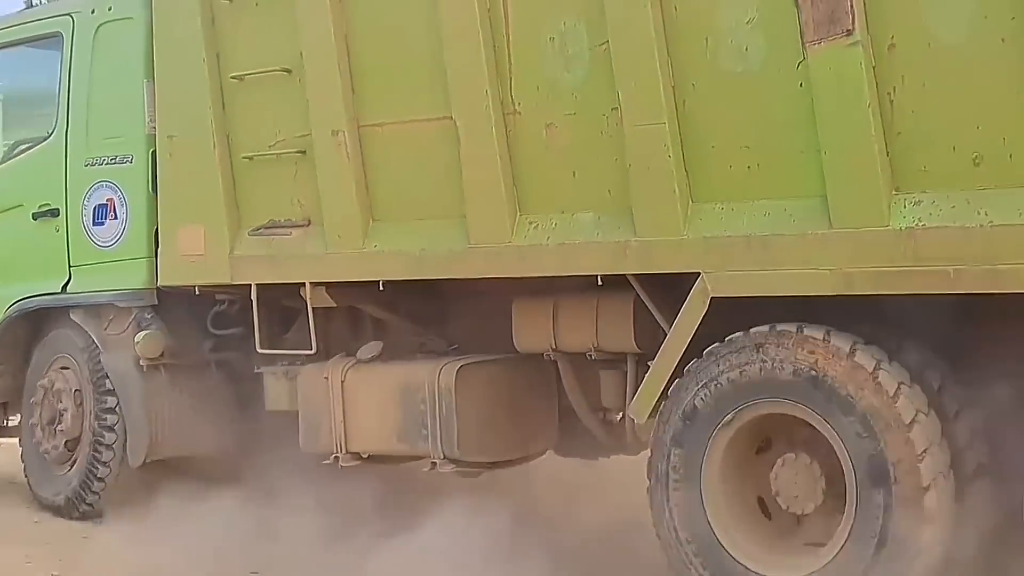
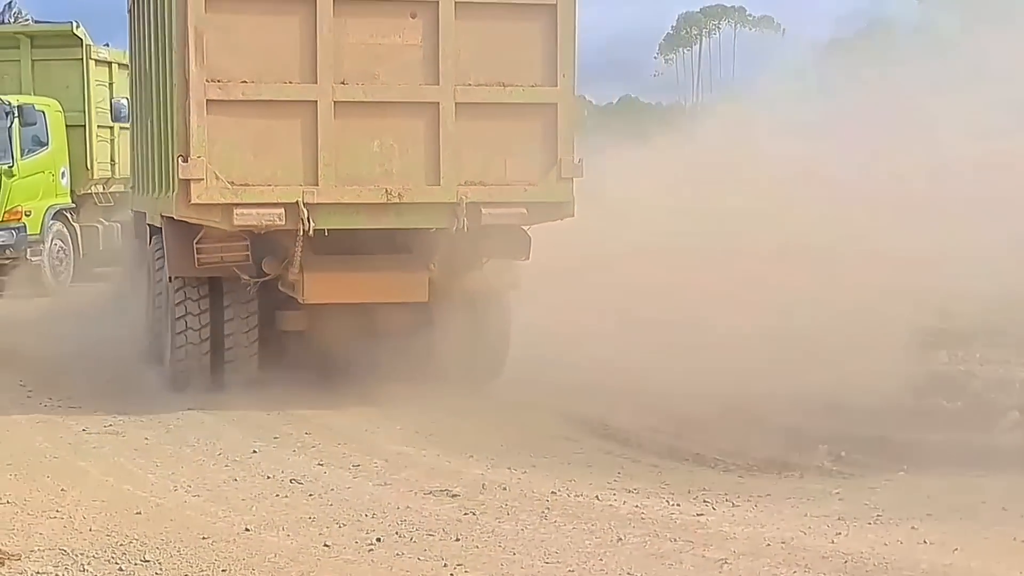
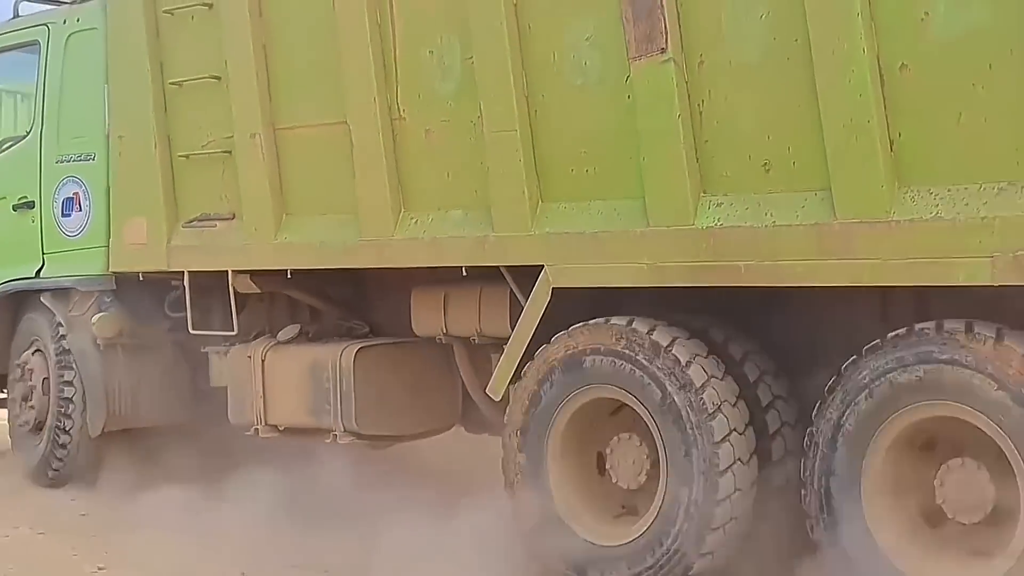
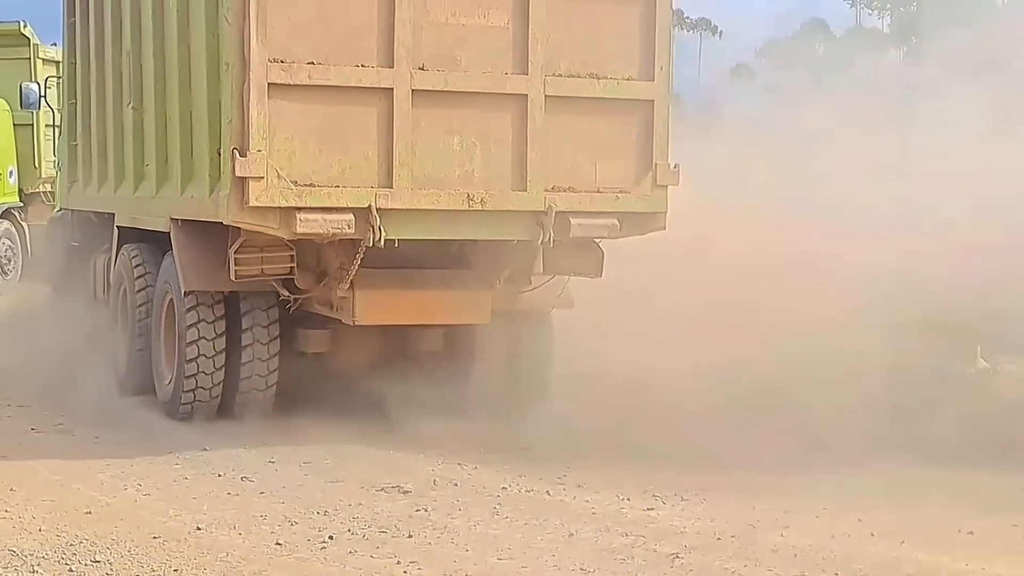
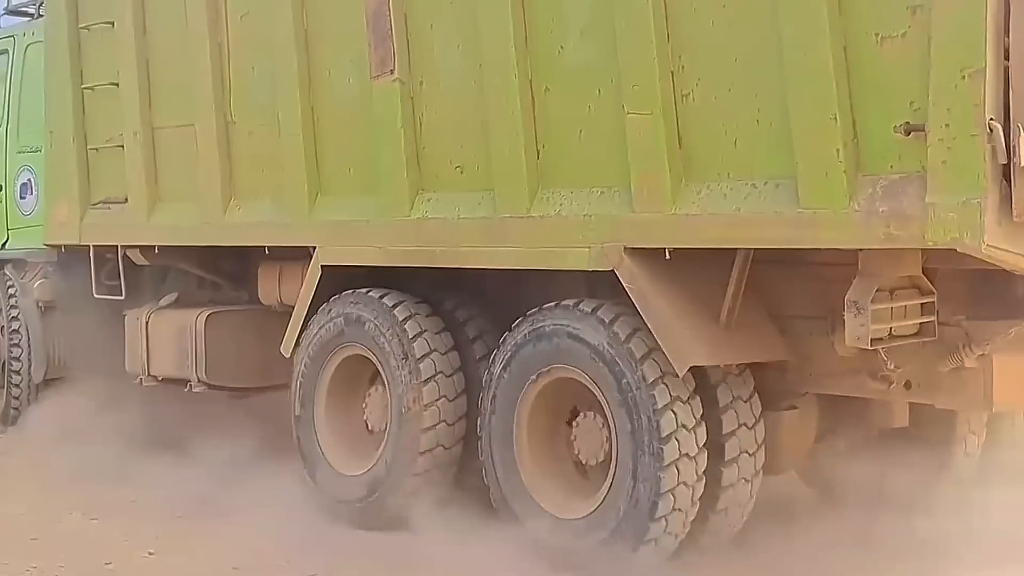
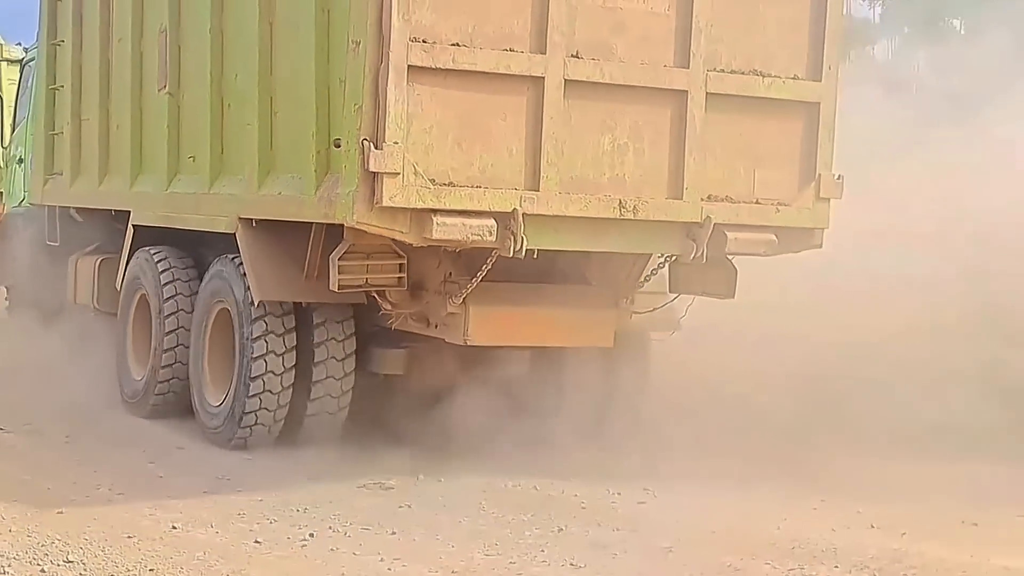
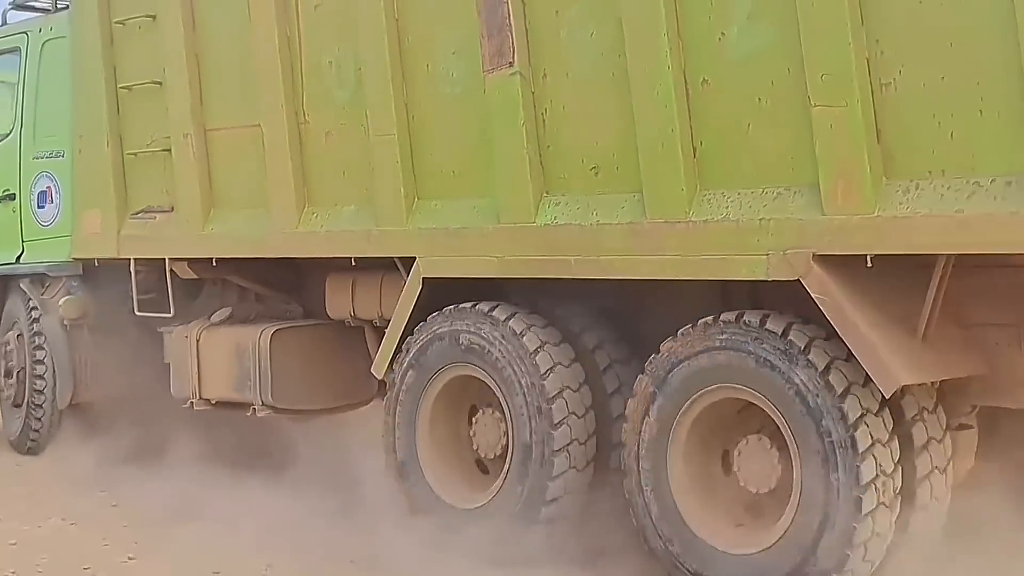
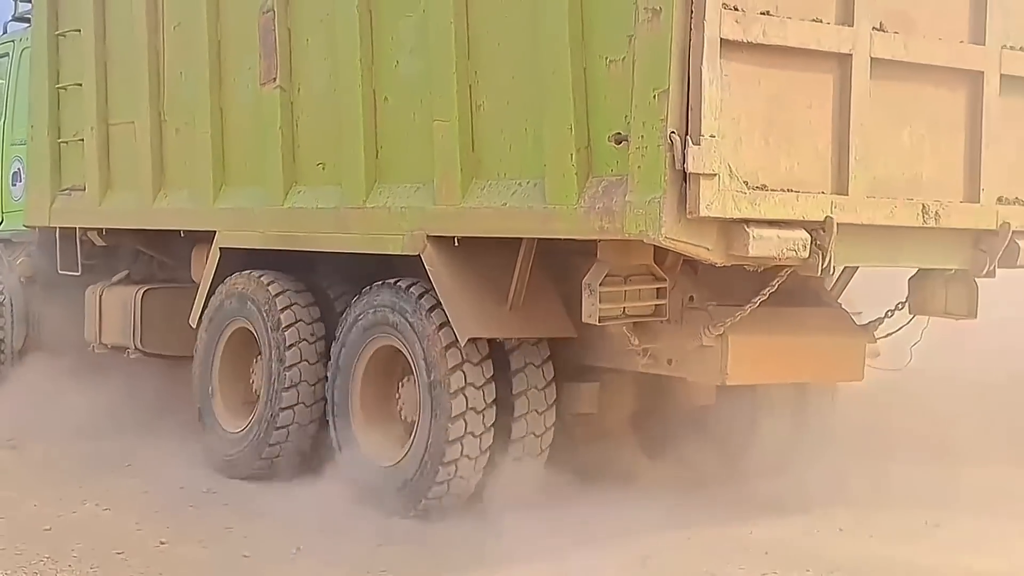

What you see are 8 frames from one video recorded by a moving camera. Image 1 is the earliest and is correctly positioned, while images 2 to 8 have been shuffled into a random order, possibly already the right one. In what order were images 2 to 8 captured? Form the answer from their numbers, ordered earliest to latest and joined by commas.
3, 7, 5, 8, 6, 4, 2
